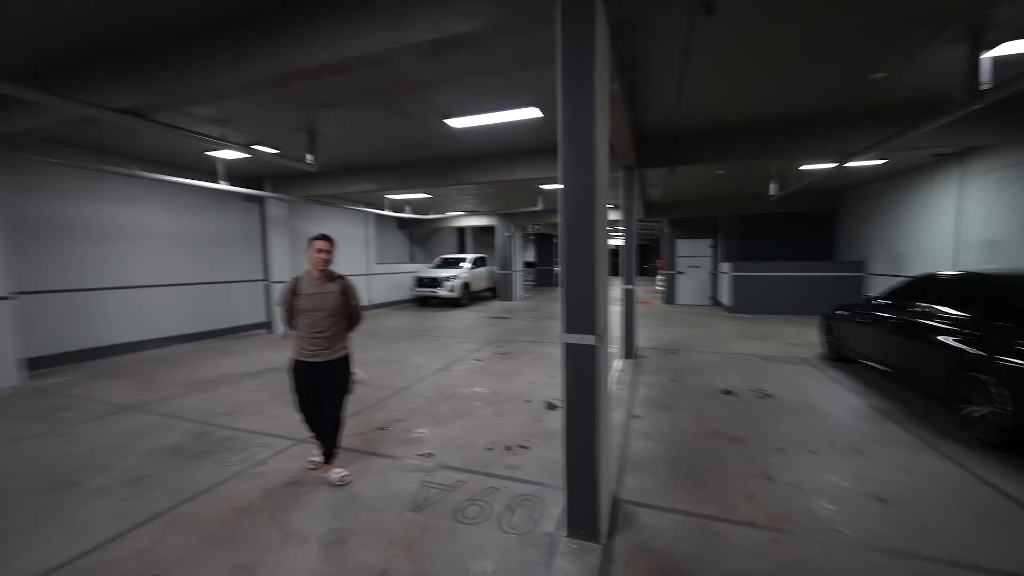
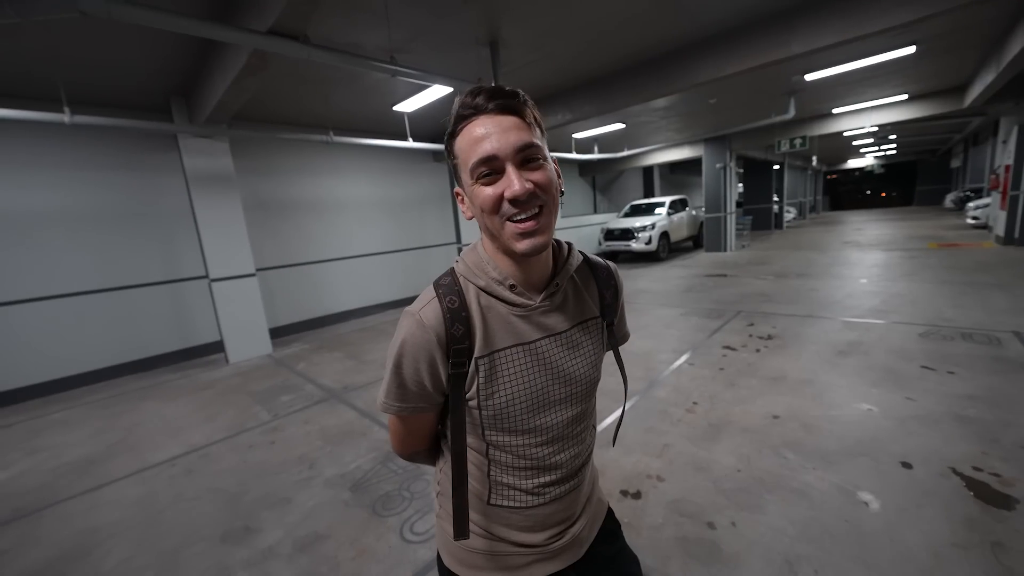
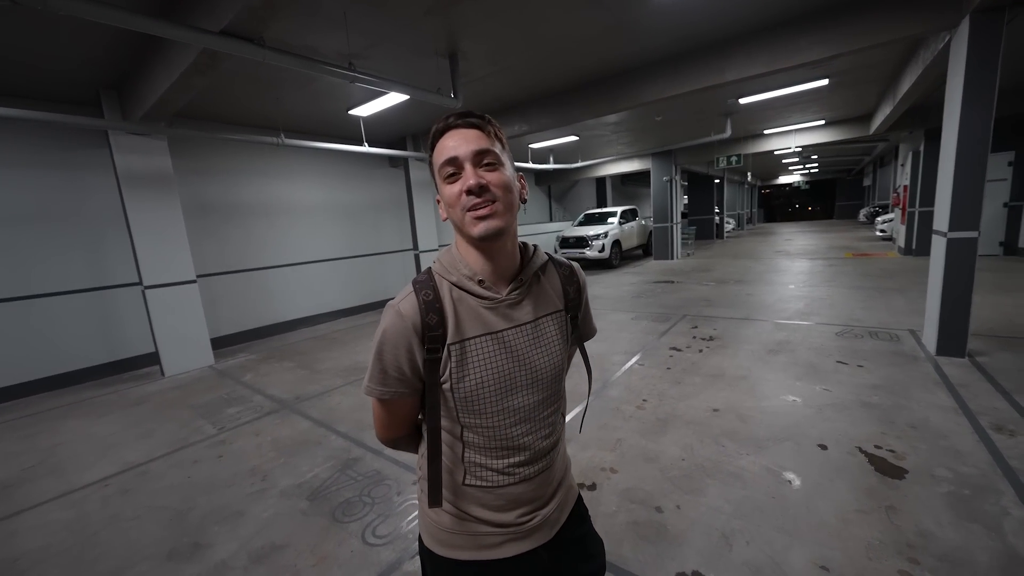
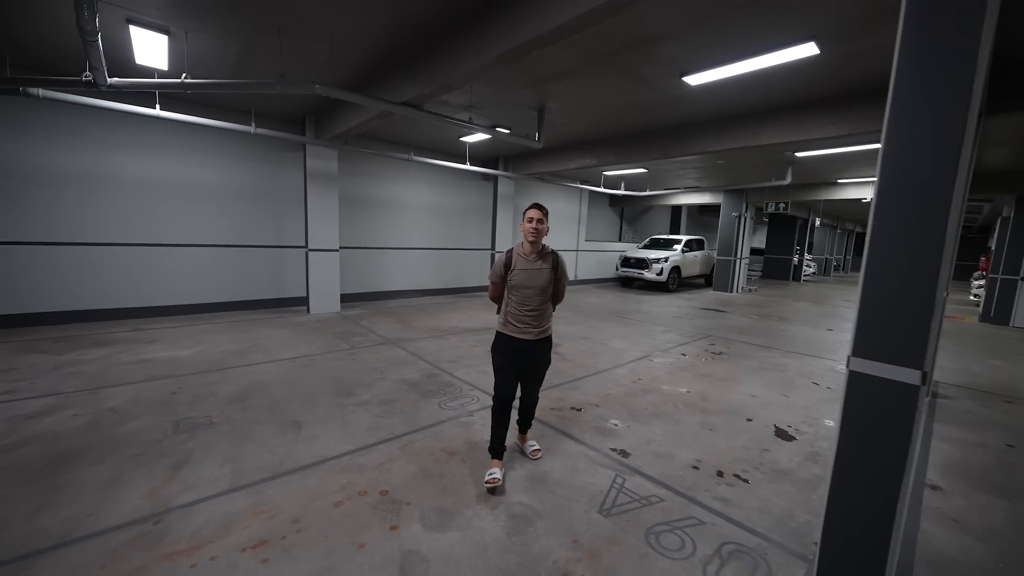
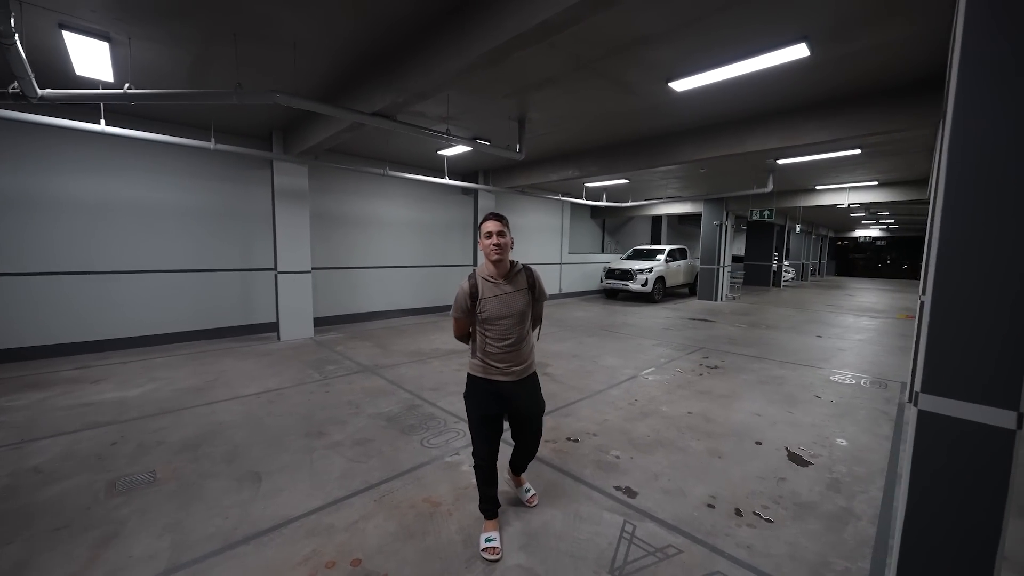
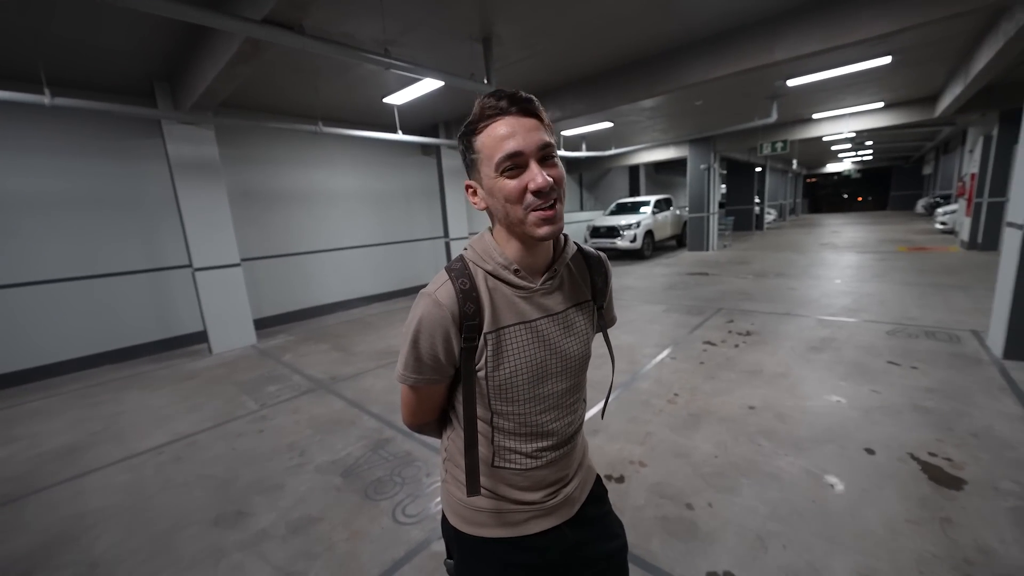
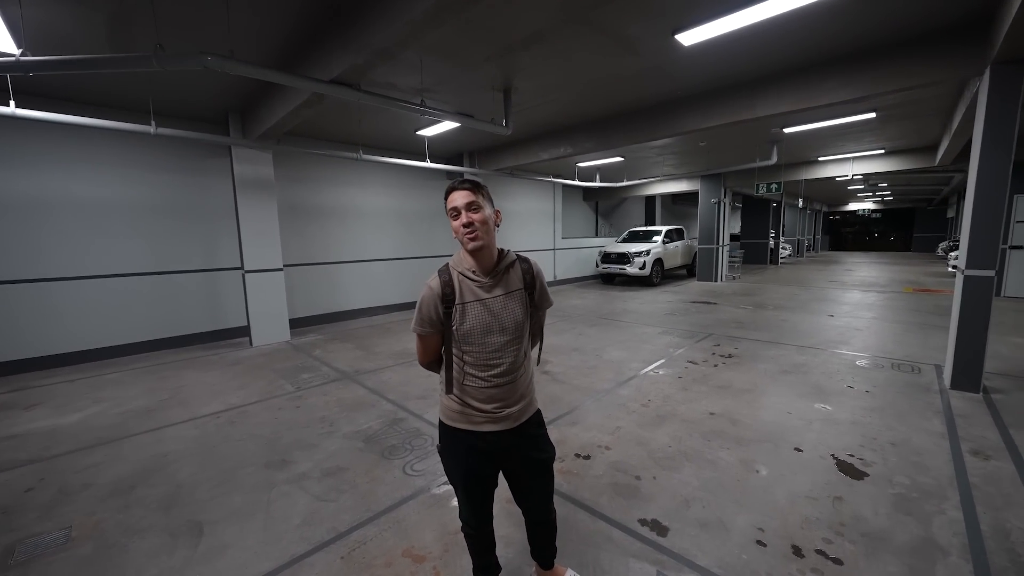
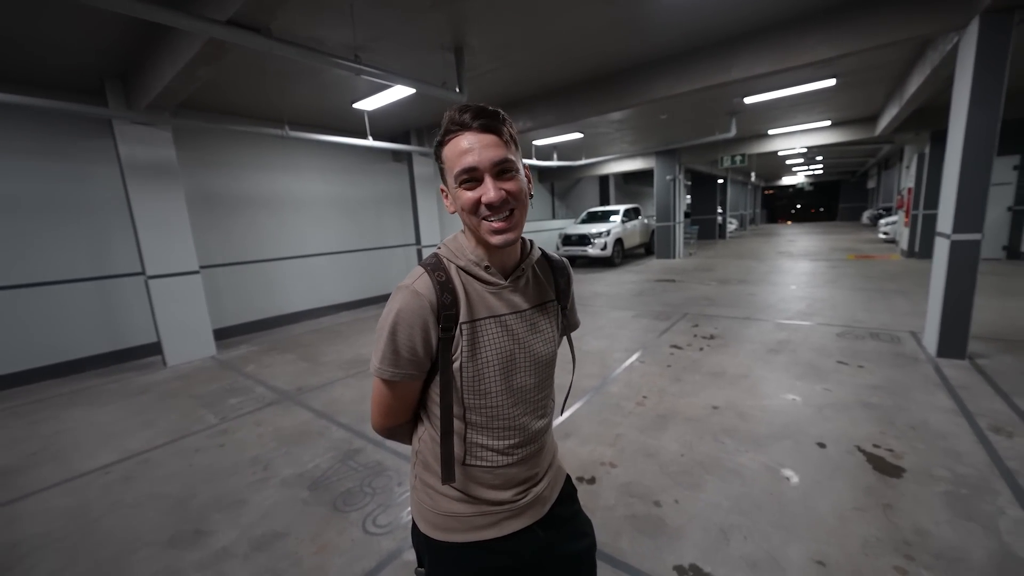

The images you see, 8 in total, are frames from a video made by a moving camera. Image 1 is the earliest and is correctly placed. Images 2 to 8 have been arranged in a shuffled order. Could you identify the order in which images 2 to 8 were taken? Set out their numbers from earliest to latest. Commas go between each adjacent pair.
4, 5, 7, 3, 2, 6, 8
